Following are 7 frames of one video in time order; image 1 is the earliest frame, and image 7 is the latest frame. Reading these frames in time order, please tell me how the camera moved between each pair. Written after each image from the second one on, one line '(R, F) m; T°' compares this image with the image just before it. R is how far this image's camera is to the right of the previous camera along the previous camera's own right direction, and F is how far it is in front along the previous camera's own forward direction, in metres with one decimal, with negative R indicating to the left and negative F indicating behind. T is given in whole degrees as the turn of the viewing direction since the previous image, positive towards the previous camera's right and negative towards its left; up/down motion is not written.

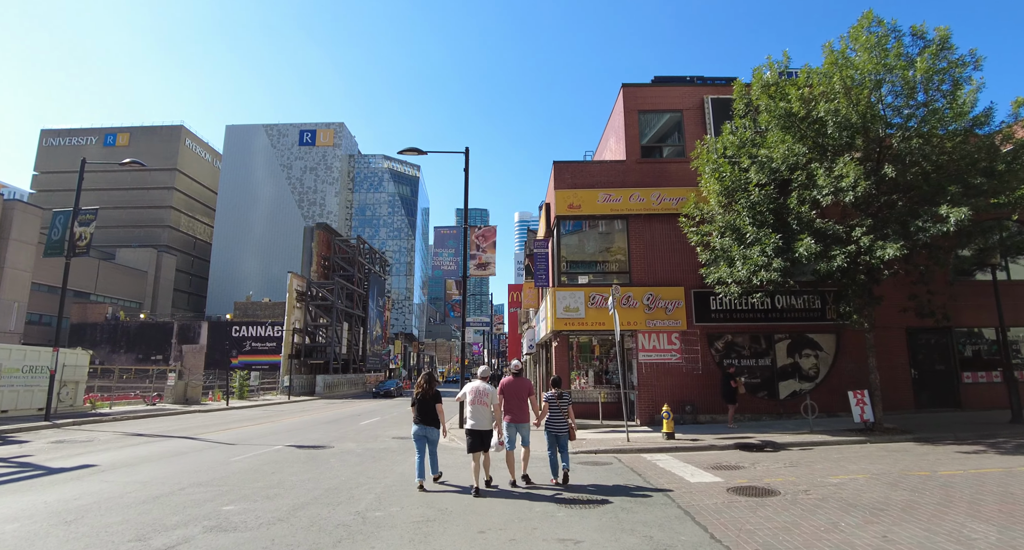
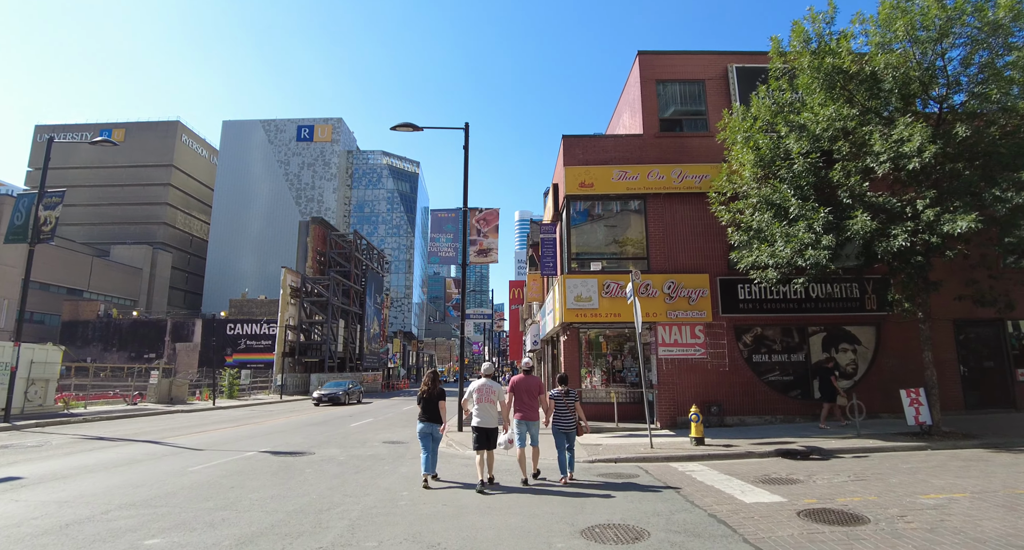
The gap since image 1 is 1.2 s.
(-0.1, +1.7) m; 0°
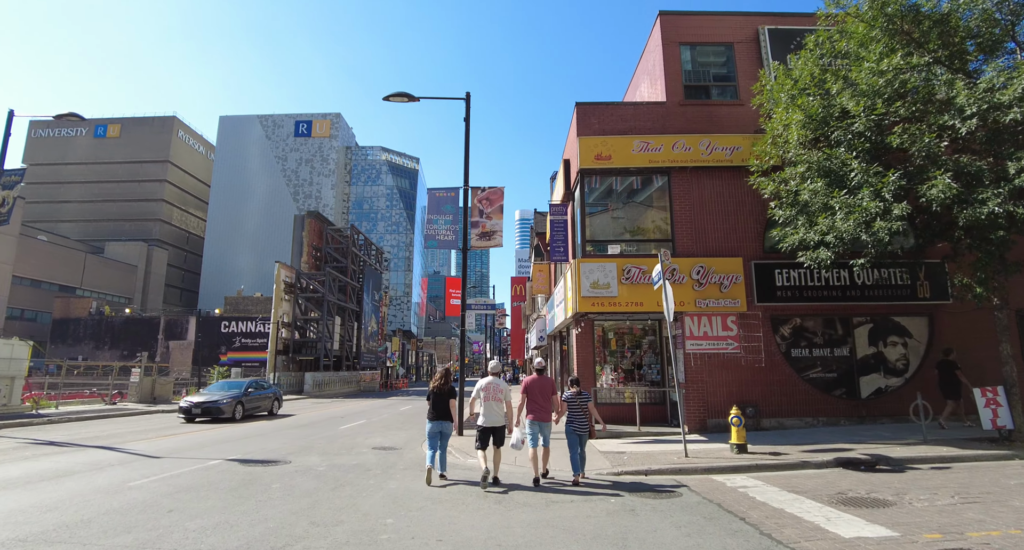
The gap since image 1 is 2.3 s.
(-0.2, +1.7) m; 0°
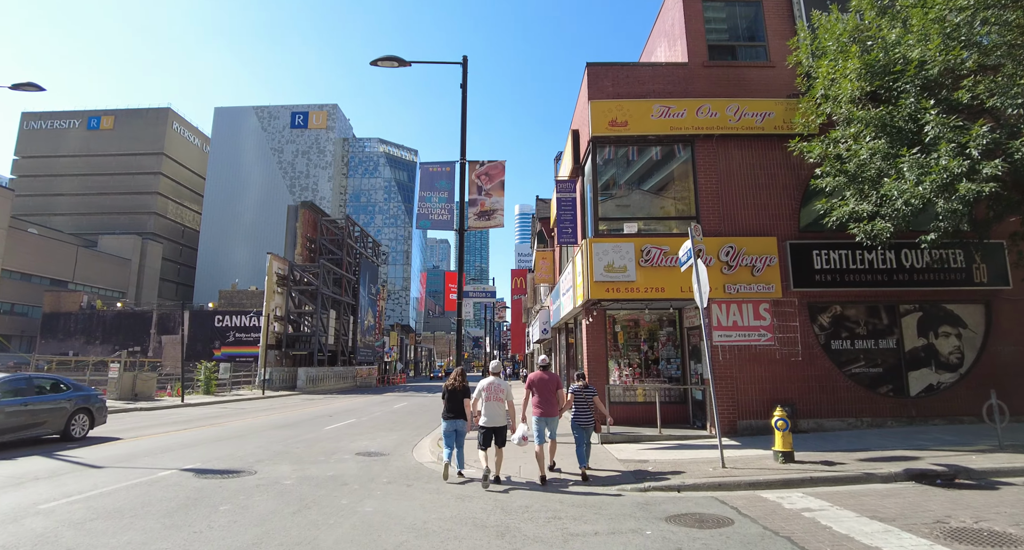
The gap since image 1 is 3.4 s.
(-0.1, +1.6) m; 0°
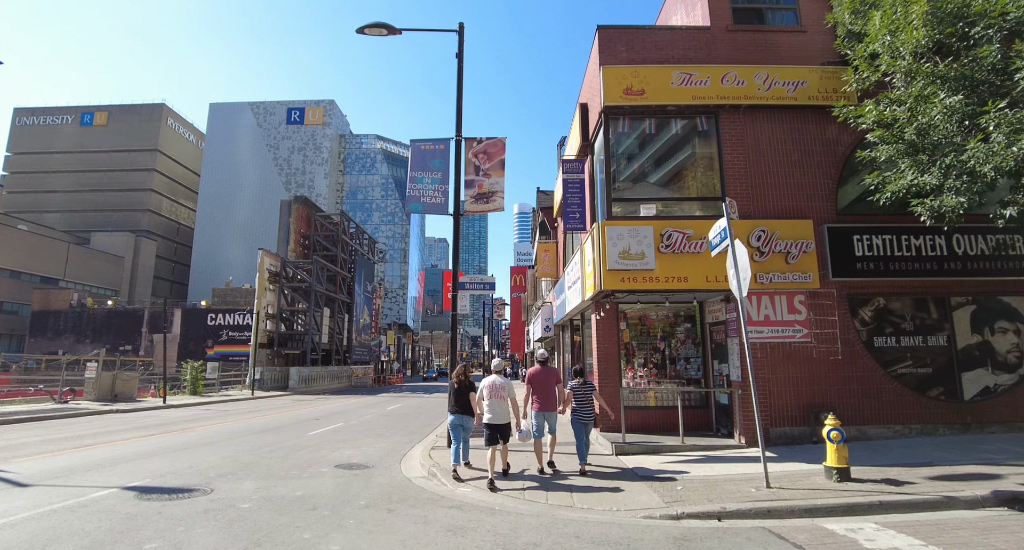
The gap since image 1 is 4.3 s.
(-0.1, +1.4) m; 0°
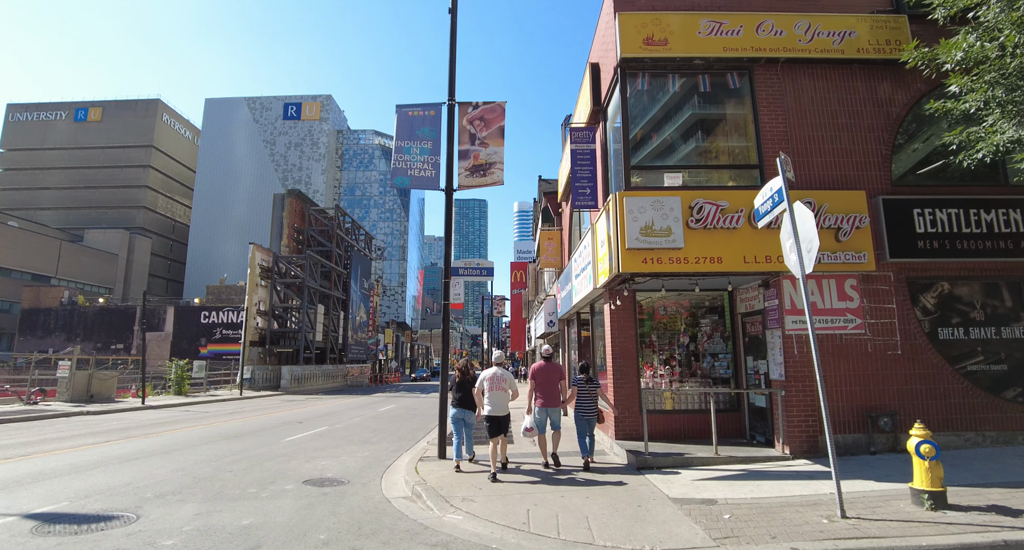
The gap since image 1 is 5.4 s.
(0.0, +1.6) m; 0°
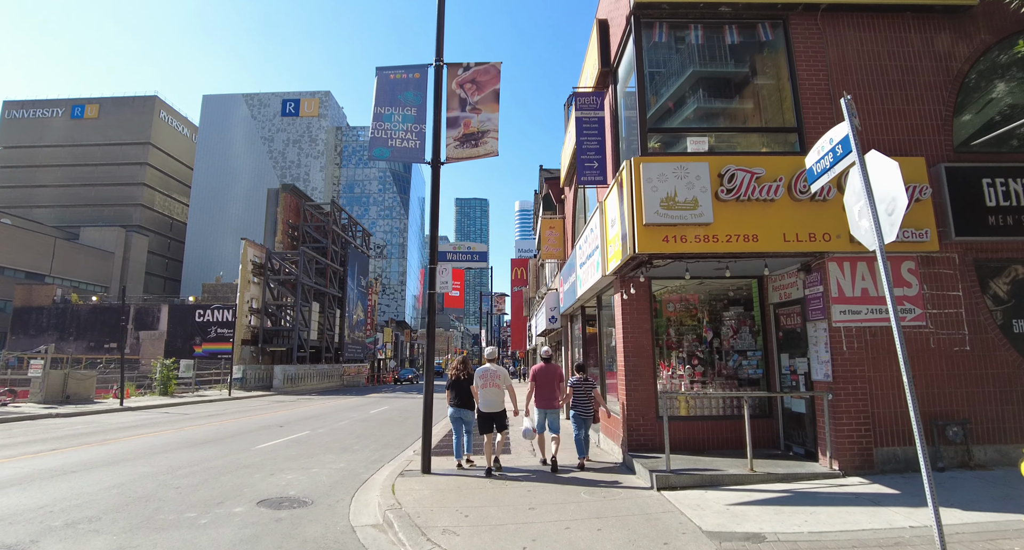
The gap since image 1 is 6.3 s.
(+0.1, +1.4) m; 0°
